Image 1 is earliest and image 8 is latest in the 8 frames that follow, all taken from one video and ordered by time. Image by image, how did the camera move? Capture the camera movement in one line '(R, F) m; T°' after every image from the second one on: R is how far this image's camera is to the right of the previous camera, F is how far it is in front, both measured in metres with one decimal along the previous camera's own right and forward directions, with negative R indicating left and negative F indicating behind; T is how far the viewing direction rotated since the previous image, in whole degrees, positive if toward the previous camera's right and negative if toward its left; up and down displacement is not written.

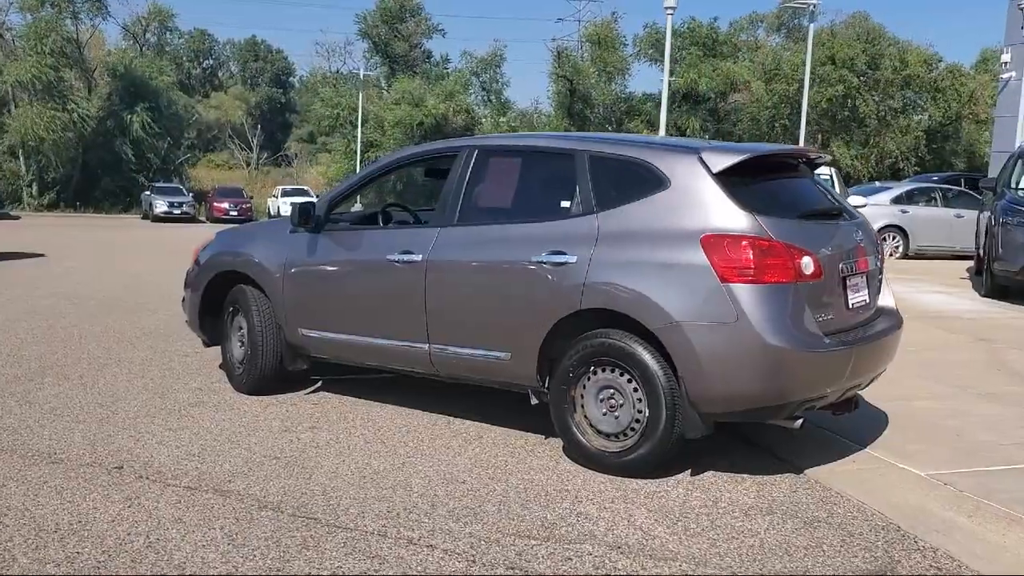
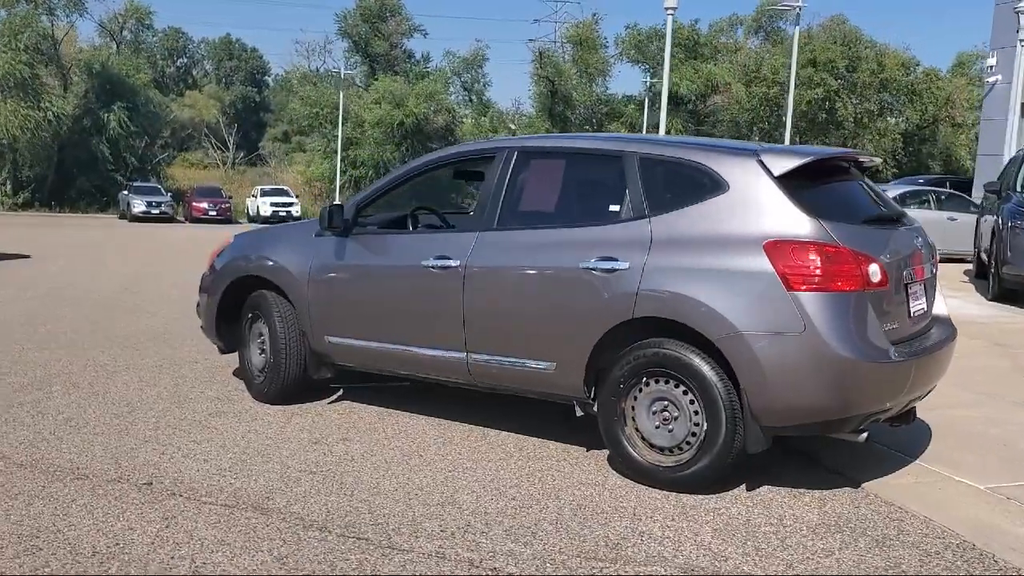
(-0.4, +0.2) m; +1°
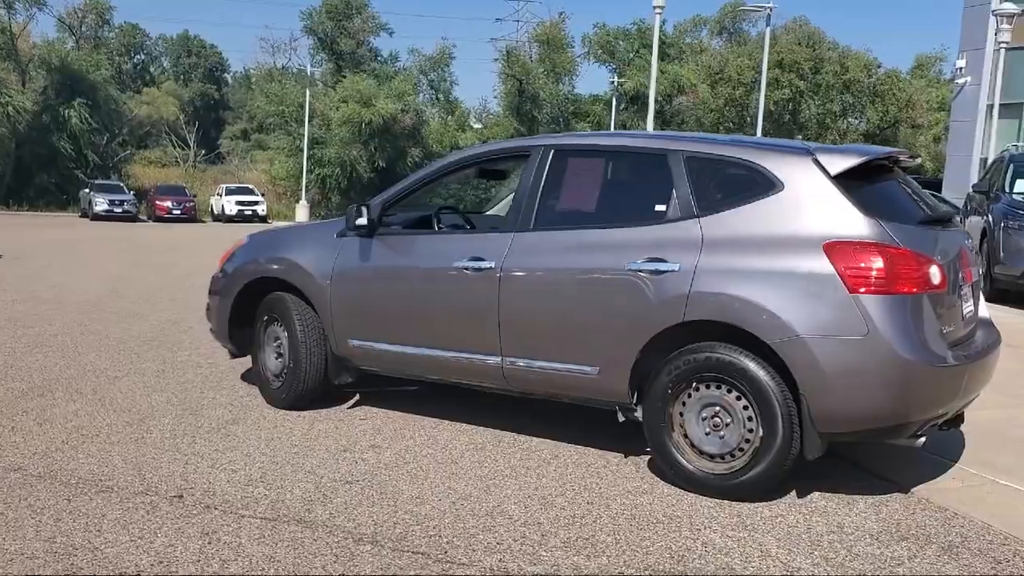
(-0.4, +0.2) m; +2°
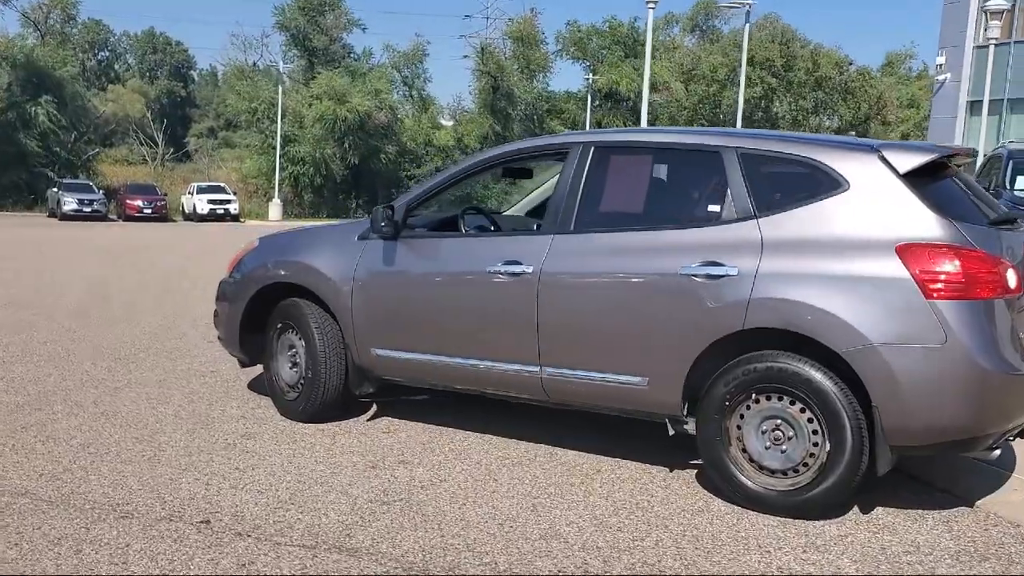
(-0.3, +0.3) m; +2°
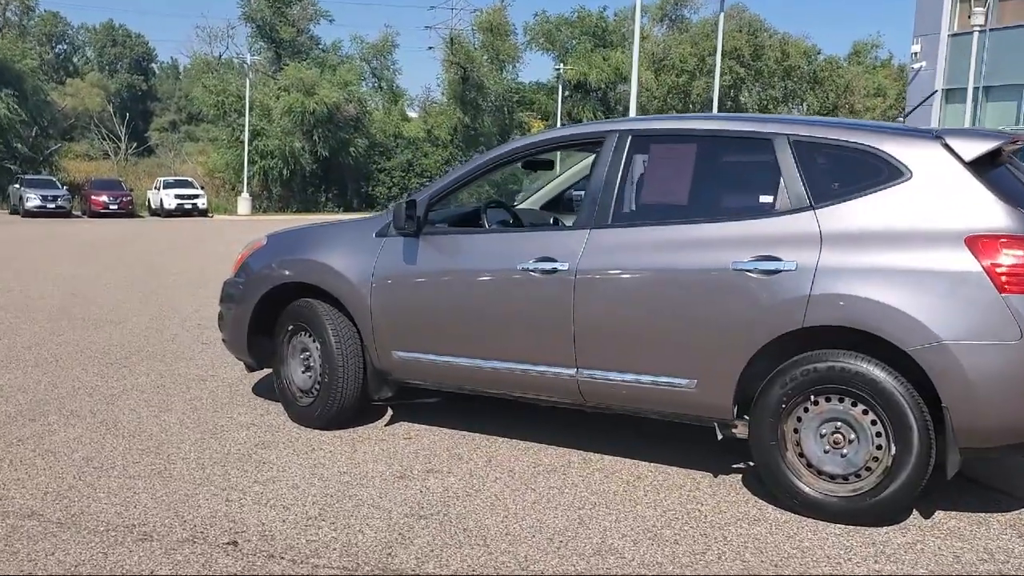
(-0.3, +0.3) m; +2°
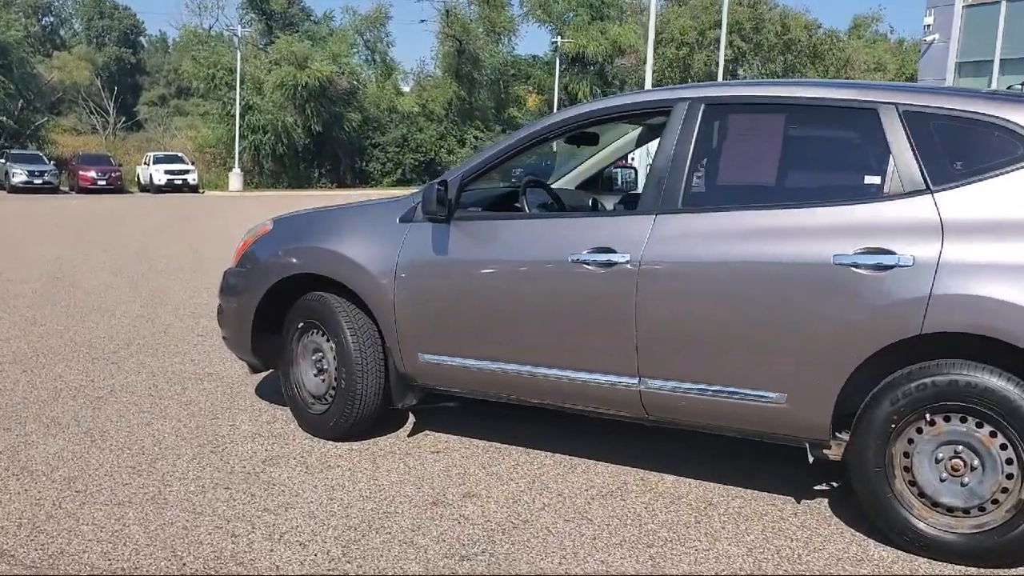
(-0.2, +0.7) m; 0°
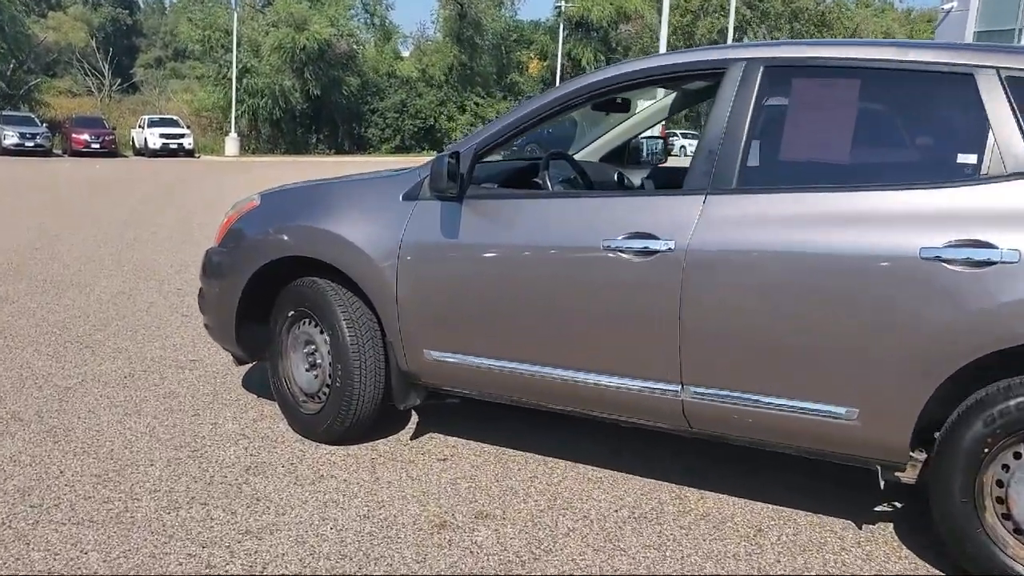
(-0.1, +0.6) m; 0°
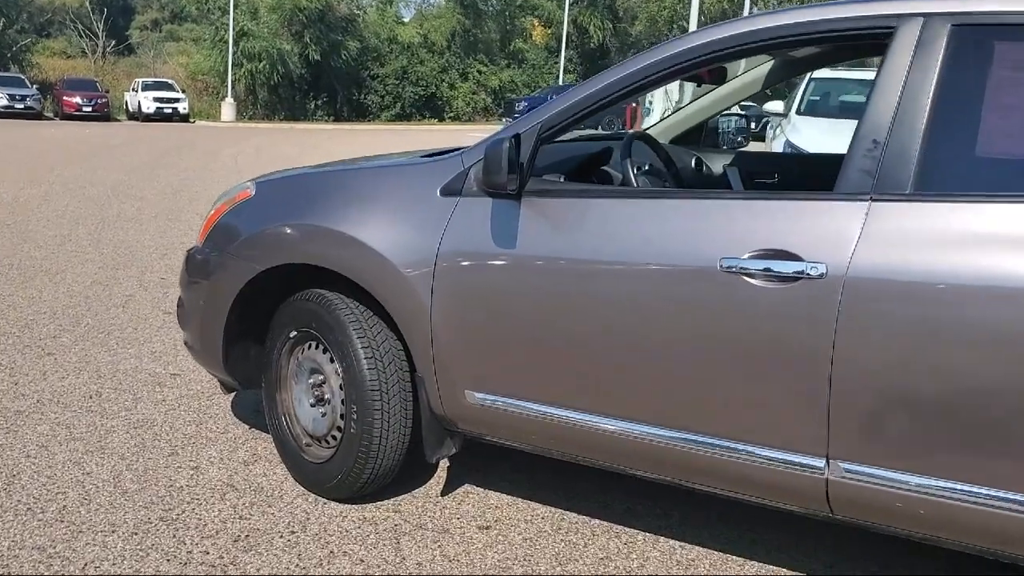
(-0.2, +0.9) m; 0°
